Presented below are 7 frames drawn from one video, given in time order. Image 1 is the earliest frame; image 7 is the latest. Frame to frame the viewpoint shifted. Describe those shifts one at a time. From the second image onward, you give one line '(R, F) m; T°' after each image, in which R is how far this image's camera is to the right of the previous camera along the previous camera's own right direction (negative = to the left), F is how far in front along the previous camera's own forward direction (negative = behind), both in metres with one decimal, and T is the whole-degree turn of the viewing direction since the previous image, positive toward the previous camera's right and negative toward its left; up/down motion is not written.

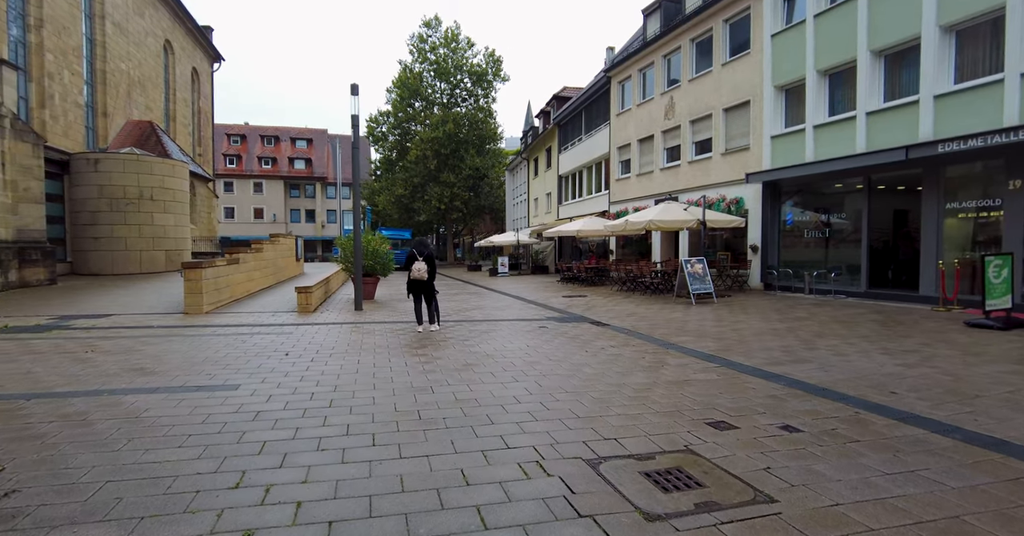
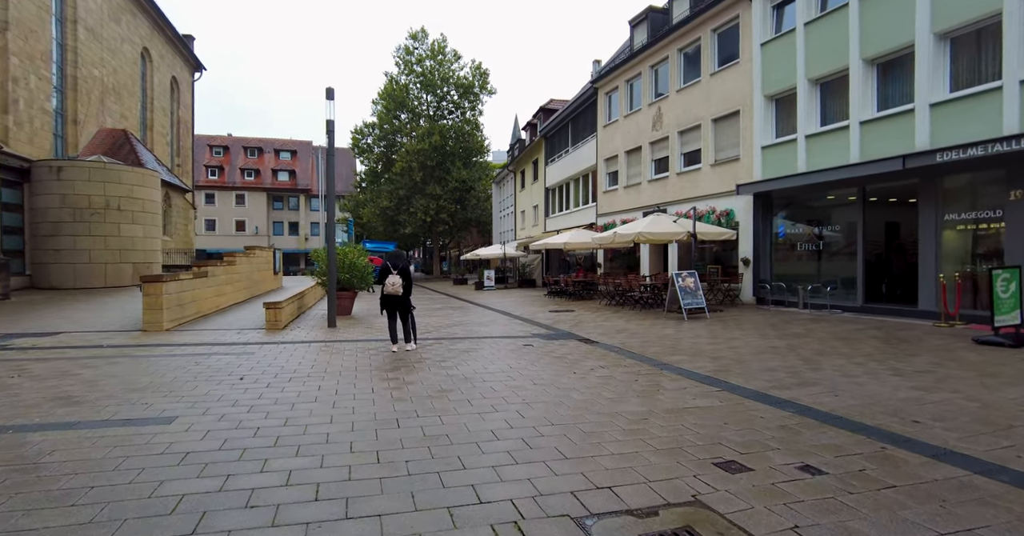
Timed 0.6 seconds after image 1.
(+0.1, +0.6) m; +1°
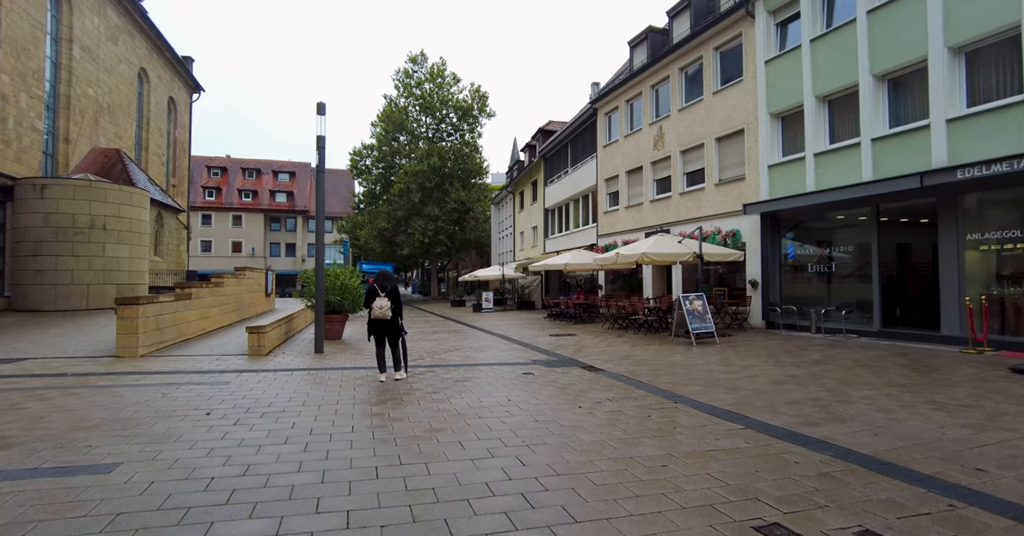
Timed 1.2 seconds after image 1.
(0.0, +0.6) m; 0°
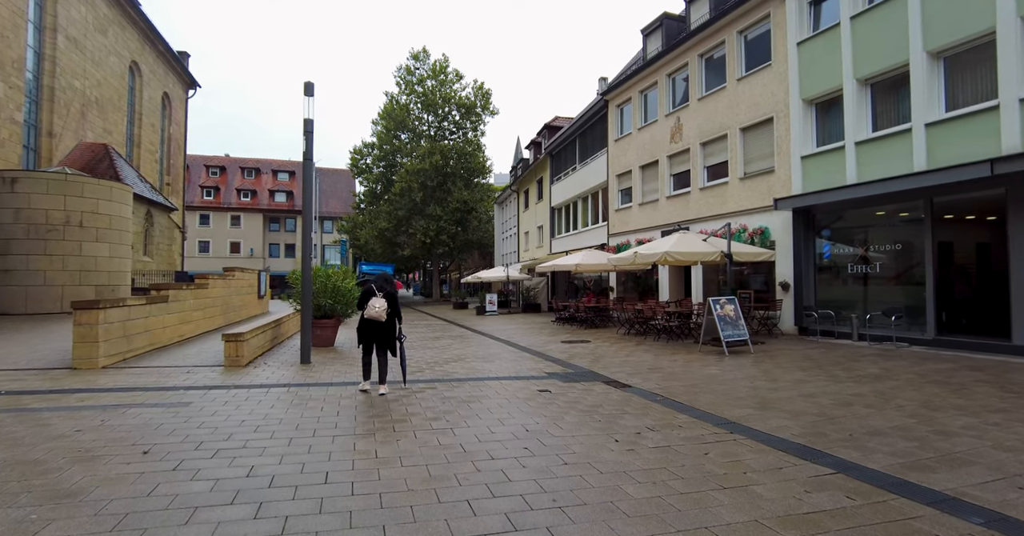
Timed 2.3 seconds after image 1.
(-0.2, +1.2) m; 0°
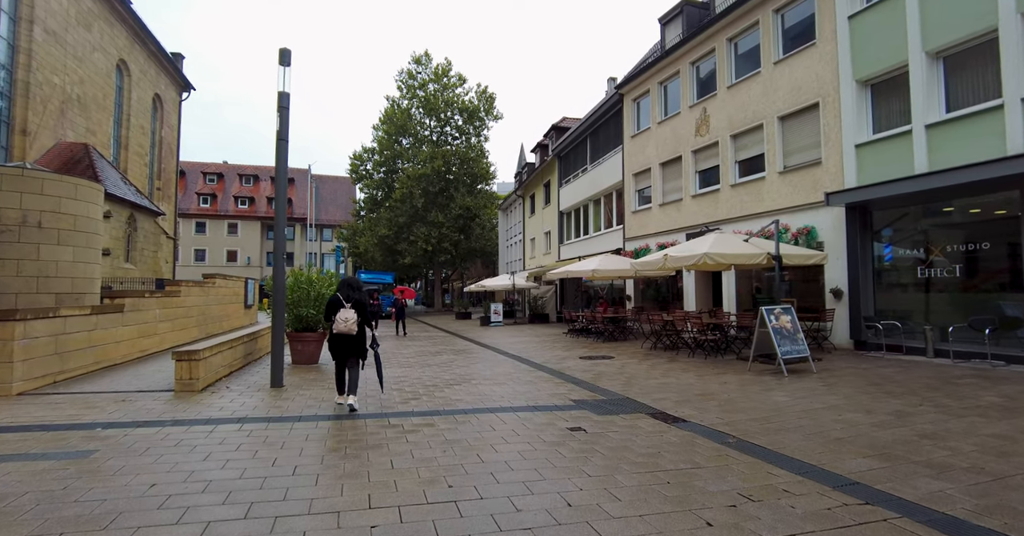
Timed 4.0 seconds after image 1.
(-0.2, +1.7) m; 0°
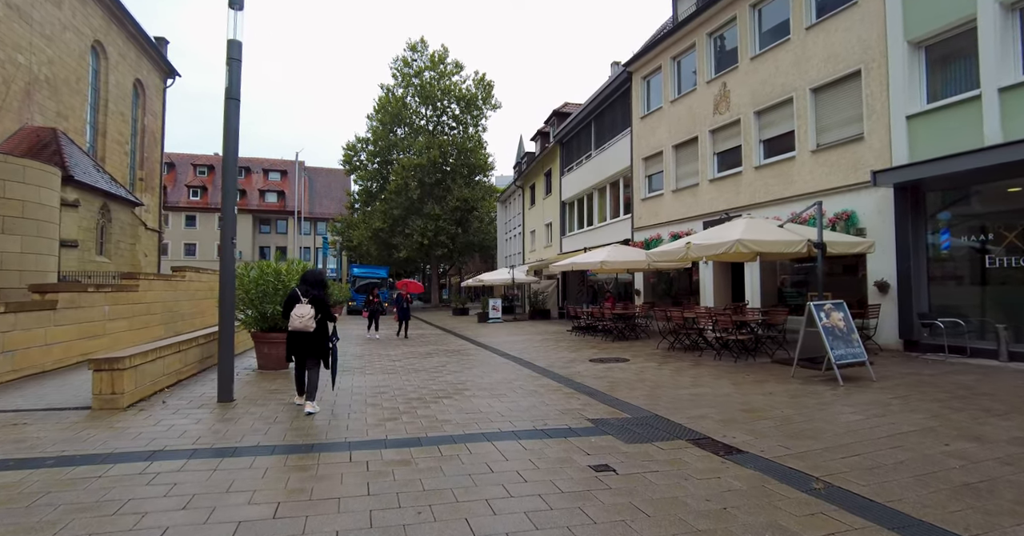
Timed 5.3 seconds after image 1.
(0.0, +1.4) m; 0°
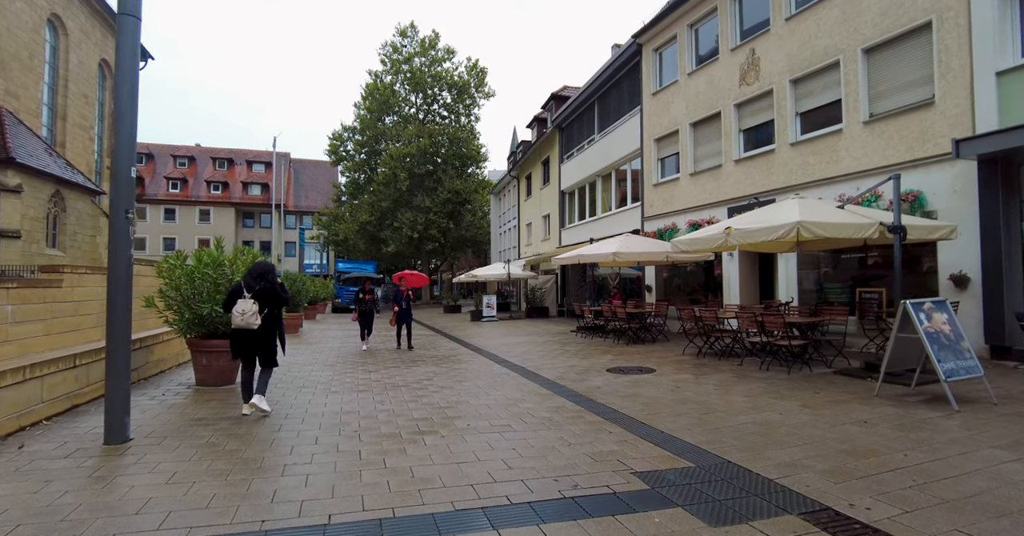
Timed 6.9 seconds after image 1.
(-0.2, +1.8) m; +1°
